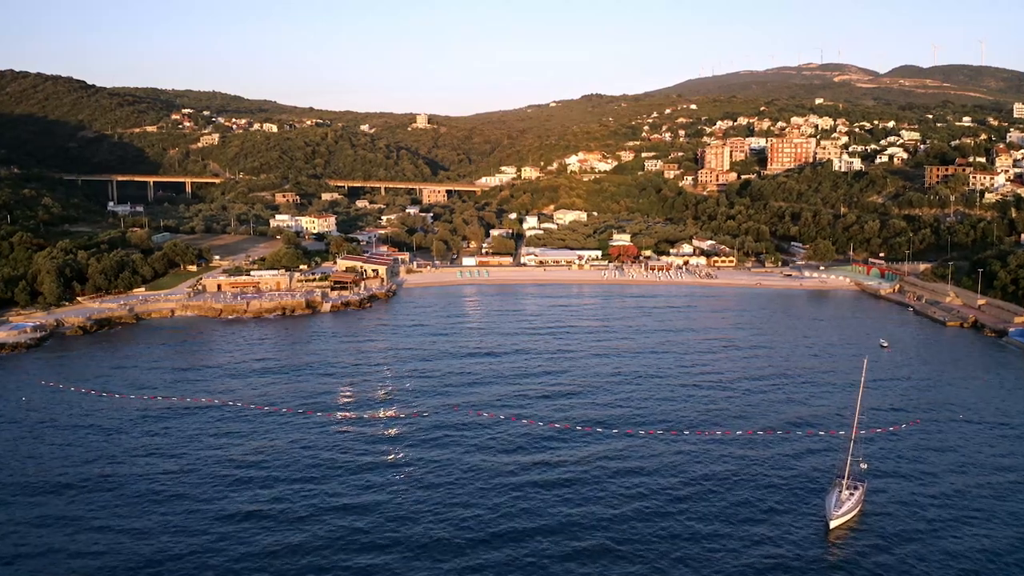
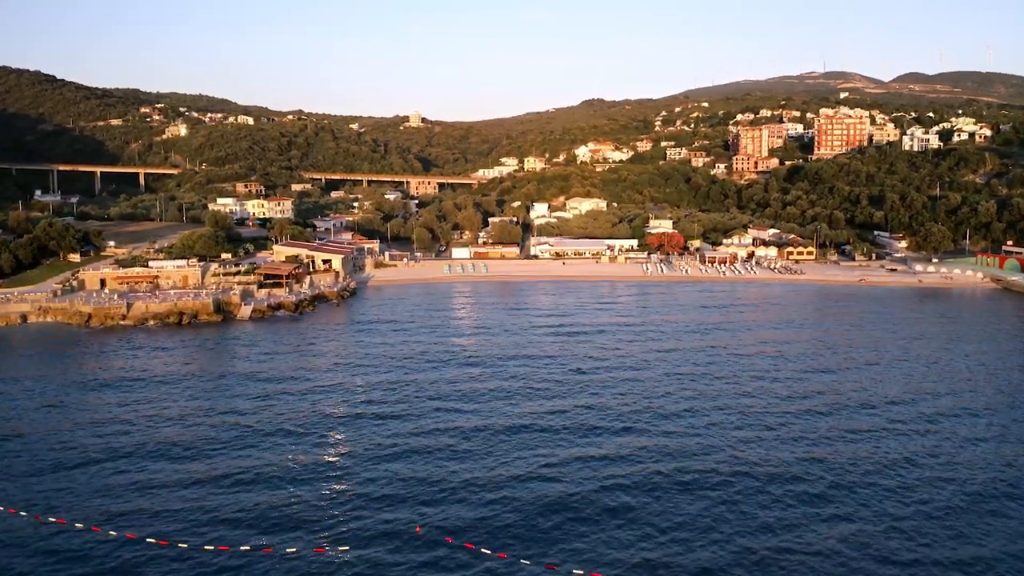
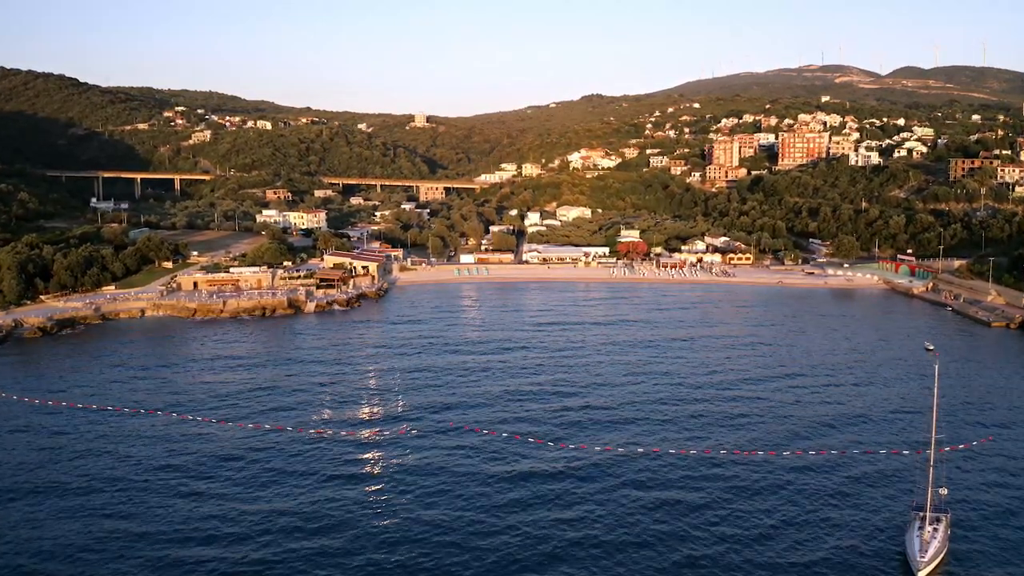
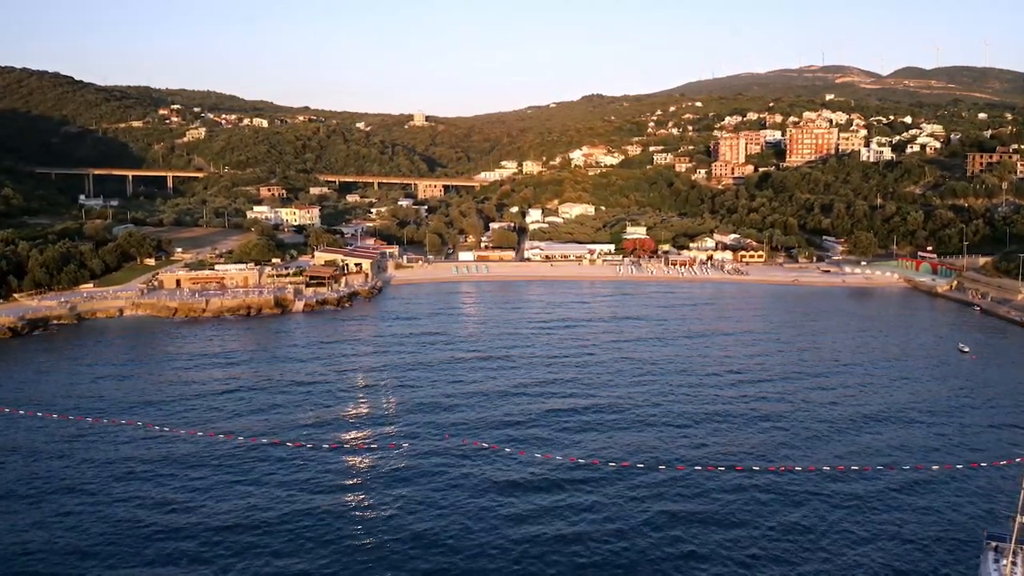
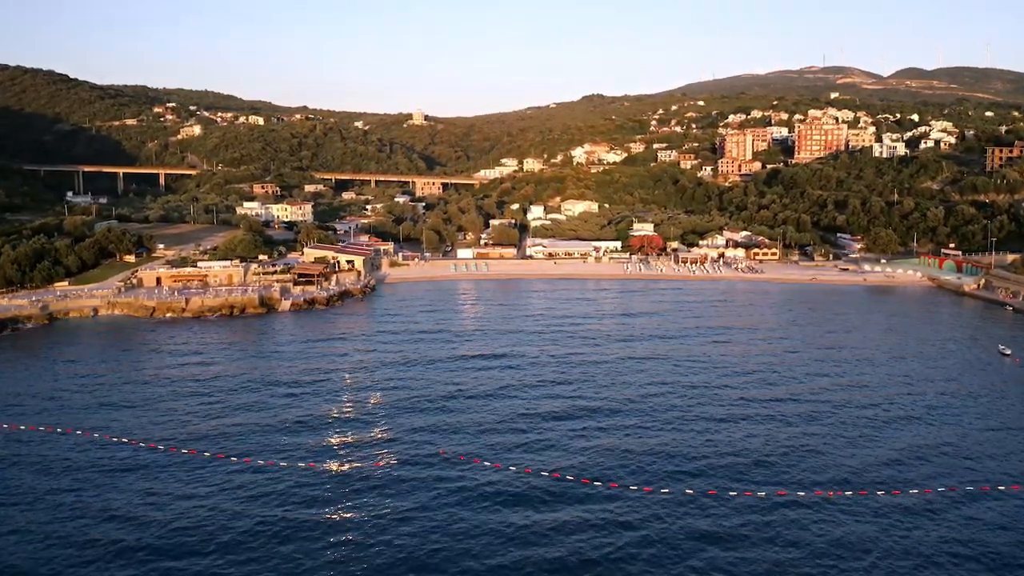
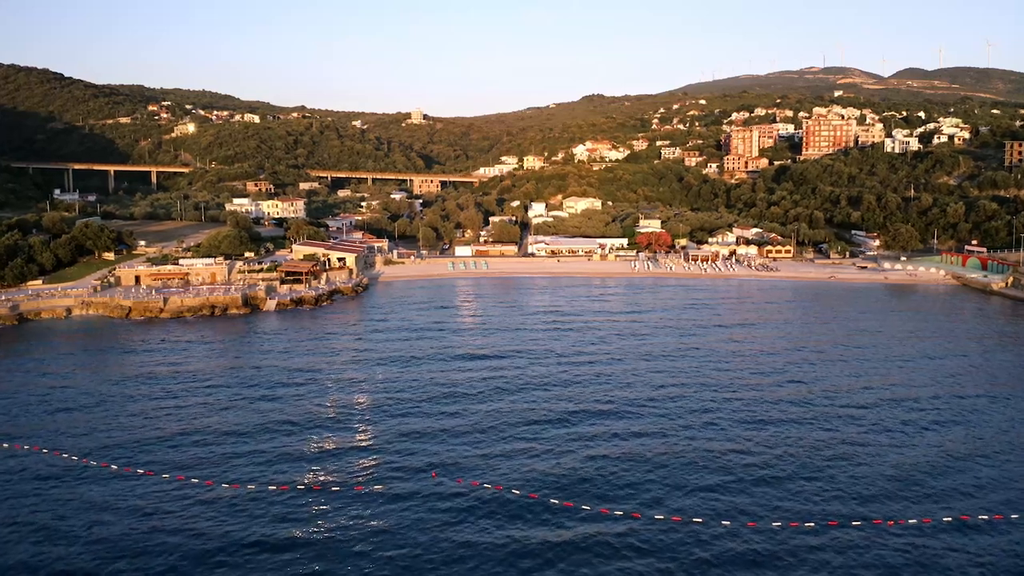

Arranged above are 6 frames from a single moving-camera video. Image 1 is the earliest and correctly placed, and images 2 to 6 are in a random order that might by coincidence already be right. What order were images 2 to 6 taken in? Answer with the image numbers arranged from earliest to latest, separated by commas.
3, 4, 5, 6, 2
